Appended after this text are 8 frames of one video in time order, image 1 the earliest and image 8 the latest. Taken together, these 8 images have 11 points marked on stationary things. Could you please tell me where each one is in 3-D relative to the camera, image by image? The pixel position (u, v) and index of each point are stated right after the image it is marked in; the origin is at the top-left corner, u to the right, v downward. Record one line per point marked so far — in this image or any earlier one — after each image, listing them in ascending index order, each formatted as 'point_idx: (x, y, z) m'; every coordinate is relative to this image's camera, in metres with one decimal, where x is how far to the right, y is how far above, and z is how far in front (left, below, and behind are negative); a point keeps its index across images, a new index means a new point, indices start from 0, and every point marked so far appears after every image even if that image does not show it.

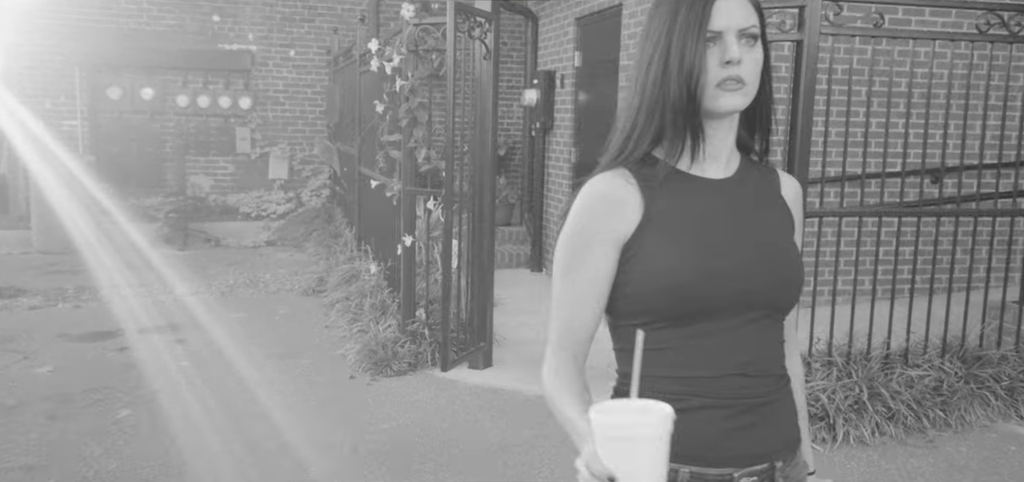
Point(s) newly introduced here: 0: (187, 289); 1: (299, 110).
0: (-3.7, -0.6, +8.4) m
1: (-3.5, +2.1, +12.0) m
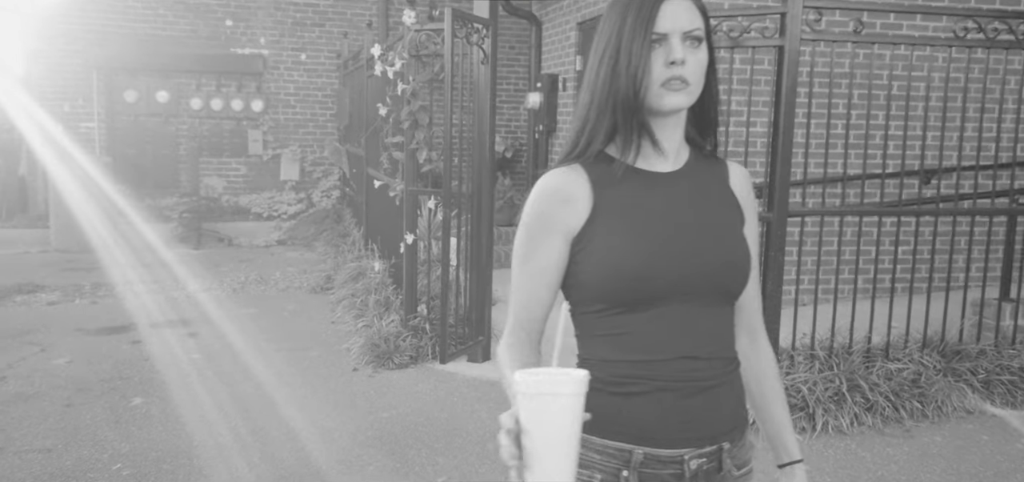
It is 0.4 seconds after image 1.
0: (-3.7, -0.5, +8.7) m
1: (-3.4, +2.1, +12.2) m
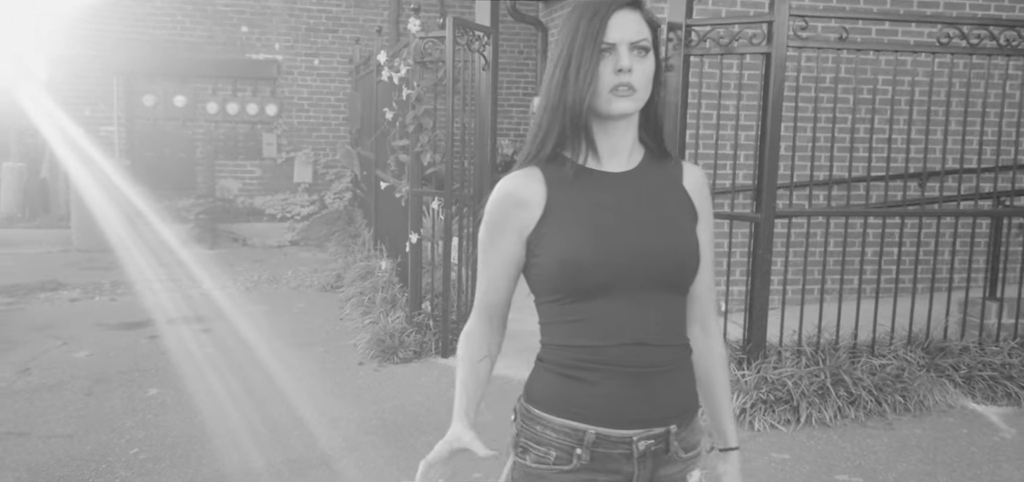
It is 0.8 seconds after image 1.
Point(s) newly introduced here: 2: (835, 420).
0: (-3.7, -0.5, +9.0) m
1: (-3.2, +2.1, +12.5) m
2: (+1.9, -1.0, +4.3) m
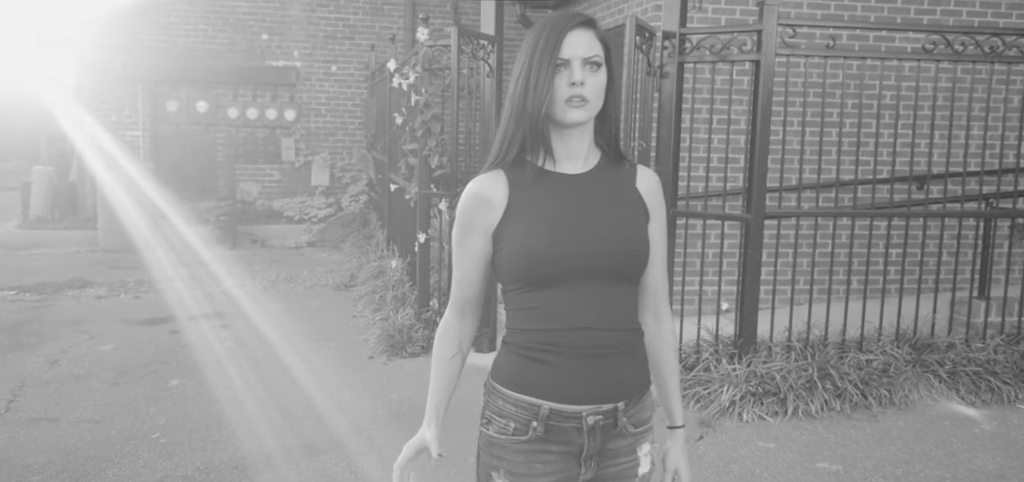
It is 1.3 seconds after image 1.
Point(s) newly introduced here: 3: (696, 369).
0: (-3.5, -0.5, +9.3) m
1: (-3.0, +2.1, +12.8) m
2: (+1.9, -1.0, +4.5) m
3: (+1.2, -0.8, +4.8) m
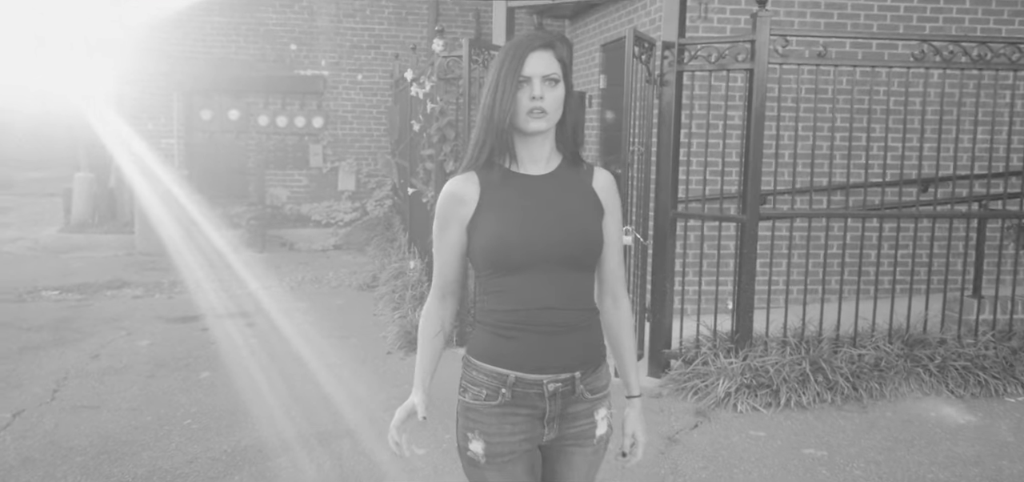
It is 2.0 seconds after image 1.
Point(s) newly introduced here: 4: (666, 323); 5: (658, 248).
0: (-3.3, -0.6, +9.7) m
1: (-2.7, +2.0, +13.2) m
2: (+1.9, -1.0, +4.7) m
3: (+1.3, -0.8, +5.1) m
4: (+1.1, -0.6, +5.3) m
5: (+1.1, -0.1, +5.3) m
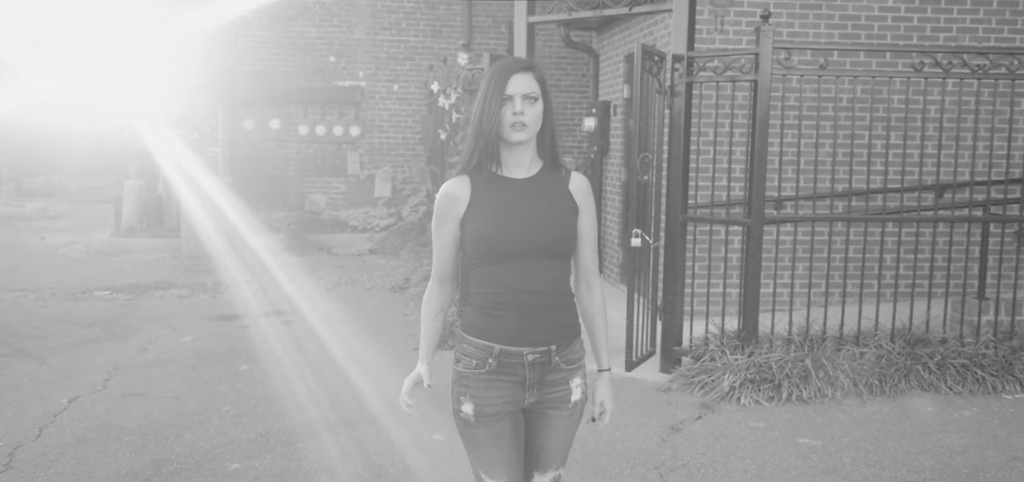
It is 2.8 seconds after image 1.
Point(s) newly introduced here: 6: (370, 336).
0: (-2.9, -0.6, +10.2) m
1: (-2.1, +1.9, +13.7) m
2: (+2.0, -1.0, +4.9) m
3: (+1.4, -0.9, +5.3) m
4: (+1.3, -0.6, +5.6) m
5: (+1.2, -0.1, +5.6) m
6: (-1.5, -1.0, +7.5) m
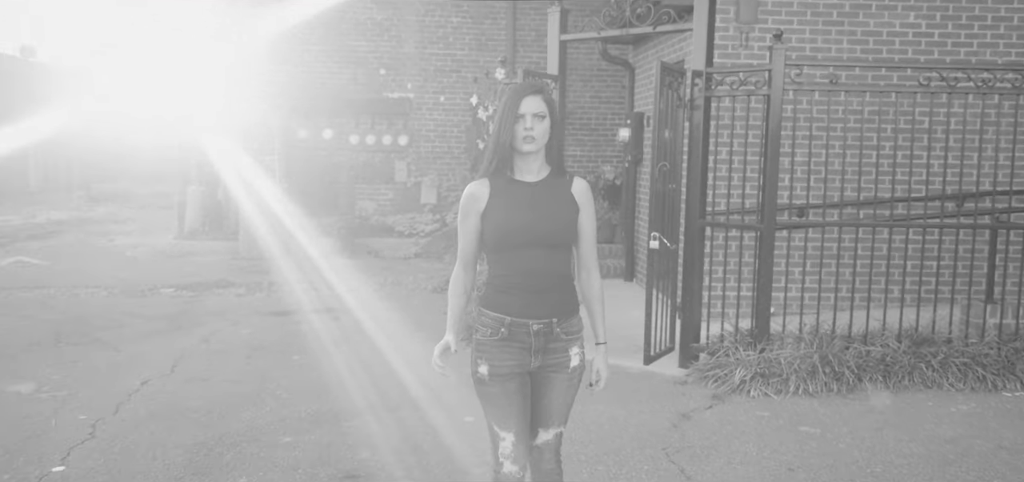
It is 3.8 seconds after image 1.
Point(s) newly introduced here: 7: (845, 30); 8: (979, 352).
0: (-2.4, -0.7, +10.8) m
1: (-1.3, +1.9, +14.3) m
2: (+2.2, -1.1, +5.2) m
3: (+1.6, -0.9, +5.7) m
4: (+1.5, -0.6, +6.0) m
5: (+1.4, -0.1, +6.0) m
6: (-1.1, -1.0, +8.1) m
7: (+3.2, +2.1, +7.1) m
8: (+3.4, -0.8, +5.3) m
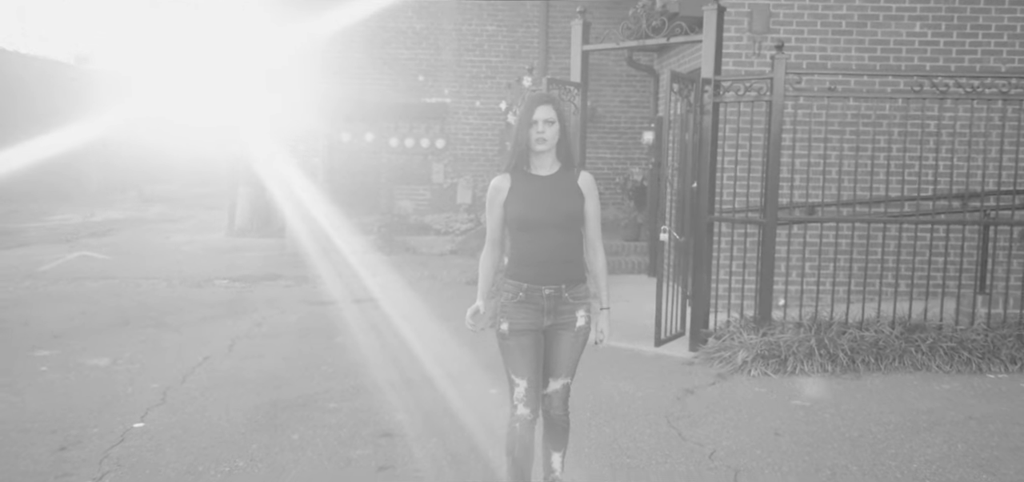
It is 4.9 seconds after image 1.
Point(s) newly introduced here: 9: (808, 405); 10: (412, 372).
0: (-2.0, -0.6, +11.5) m
1: (-0.7, +1.9, +15.0) m
2: (+2.4, -1.0, +5.7) m
3: (+1.8, -0.8, +6.2) m
4: (+1.7, -0.6, +6.5) m
5: (+1.6, 0.0, +6.5) m
6: (-0.8, -0.9, +8.7) m
7: (+3.5, +2.1, +7.6) m
8: (+3.5, -0.8, +5.7) m
9: (+2.1, -1.1, +5.1) m
10: (-0.9, -1.2, +6.7) m
